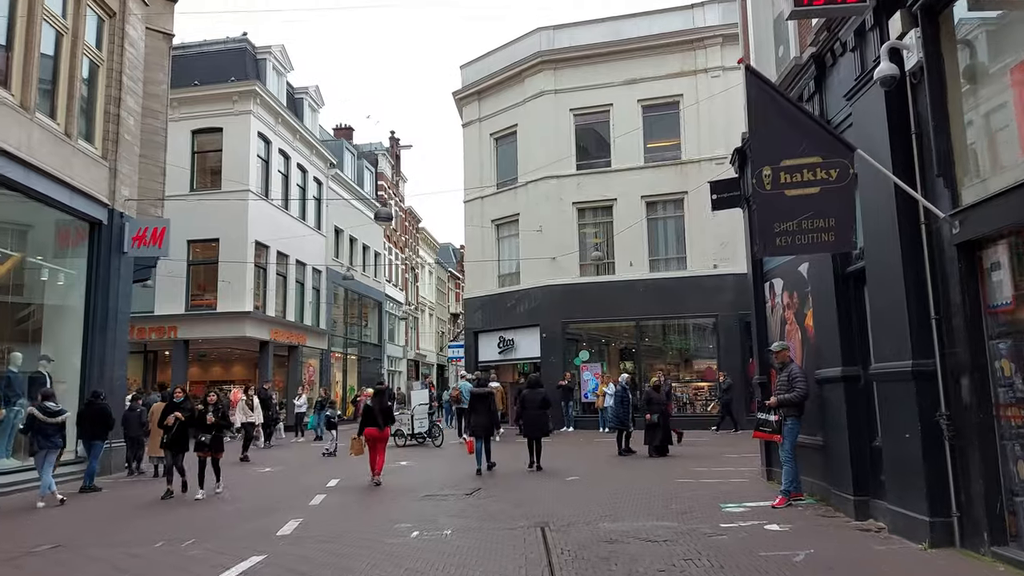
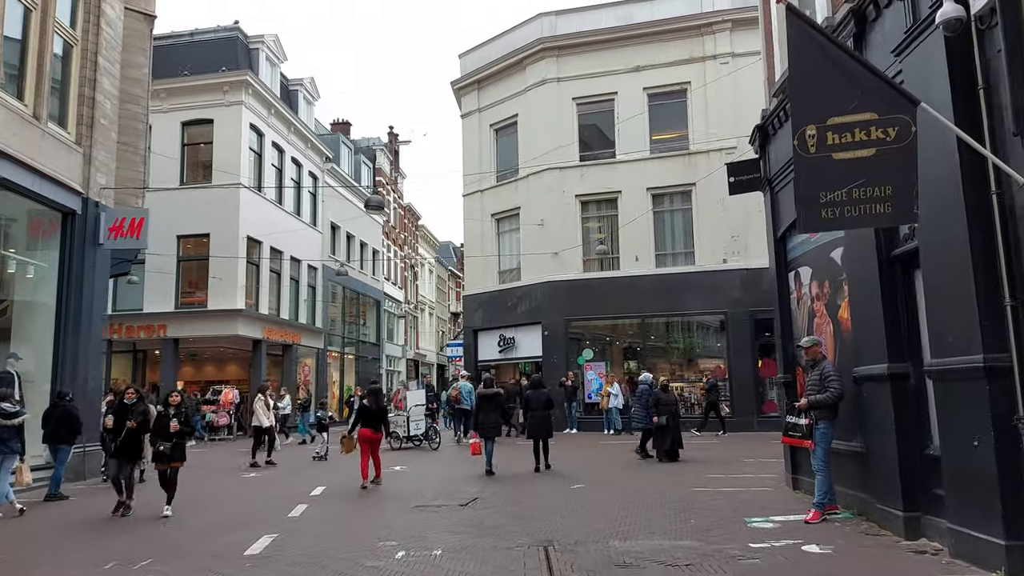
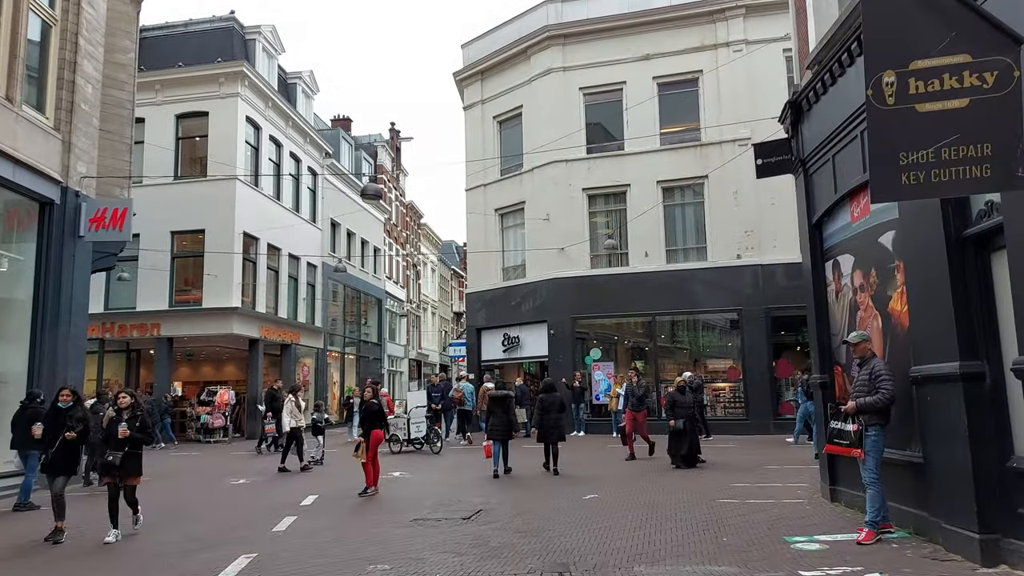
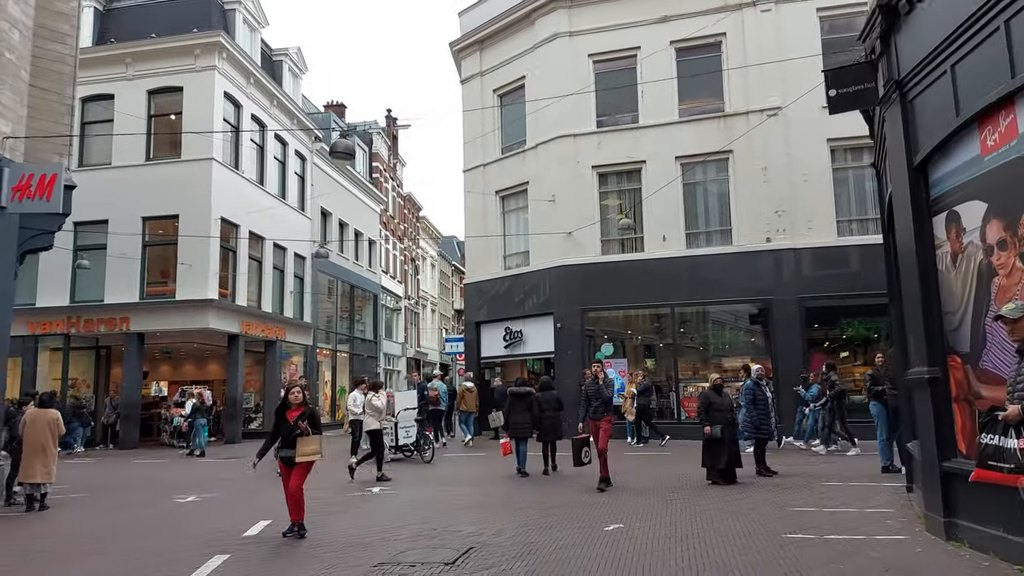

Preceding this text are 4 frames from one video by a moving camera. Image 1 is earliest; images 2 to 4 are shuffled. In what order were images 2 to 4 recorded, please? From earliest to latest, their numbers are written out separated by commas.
2, 3, 4
